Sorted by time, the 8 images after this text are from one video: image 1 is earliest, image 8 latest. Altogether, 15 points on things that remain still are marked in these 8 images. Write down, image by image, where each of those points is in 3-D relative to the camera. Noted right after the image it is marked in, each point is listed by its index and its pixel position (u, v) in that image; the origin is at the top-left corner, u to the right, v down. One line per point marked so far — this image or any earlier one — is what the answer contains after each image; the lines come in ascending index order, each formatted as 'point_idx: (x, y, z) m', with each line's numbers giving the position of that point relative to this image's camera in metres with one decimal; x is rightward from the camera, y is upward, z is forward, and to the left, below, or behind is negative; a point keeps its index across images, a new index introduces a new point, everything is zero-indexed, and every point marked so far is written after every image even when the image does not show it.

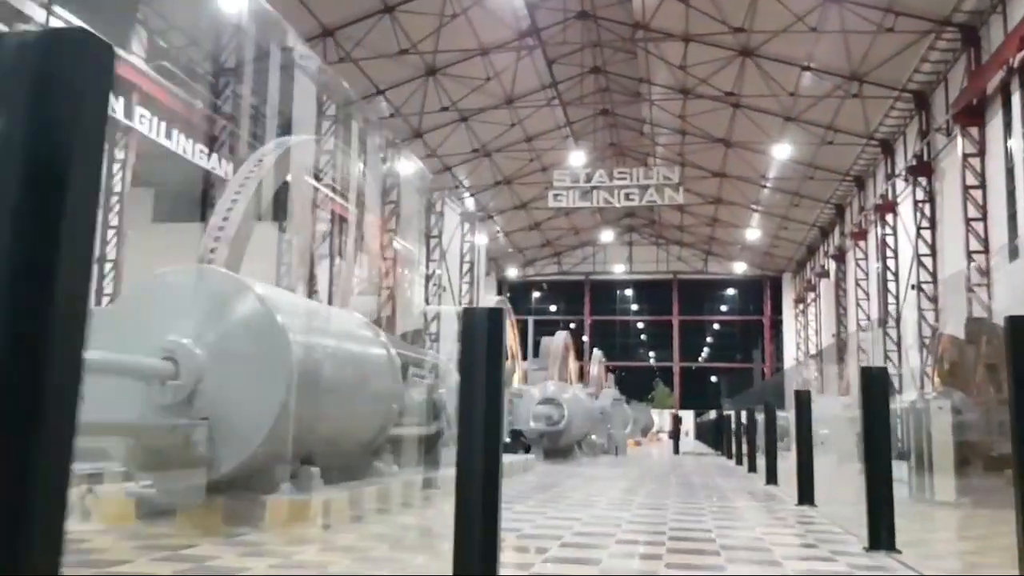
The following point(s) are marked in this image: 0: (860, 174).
0: (+7.1, +2.3, +18.7) m
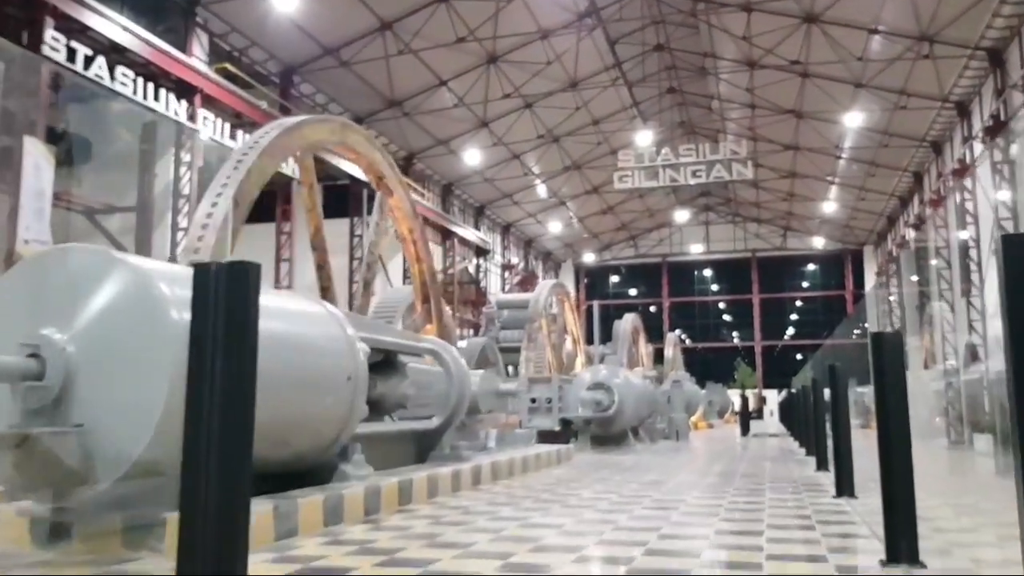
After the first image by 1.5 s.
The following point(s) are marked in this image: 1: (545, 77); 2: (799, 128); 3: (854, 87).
0: (+8.5, +2.9, +18.0) m
1: (+0.7, +4.2, +18.1) m
2: (+6.0, +3.4, +19.0) m
3: (+6.2, +3.6, +16.2) m
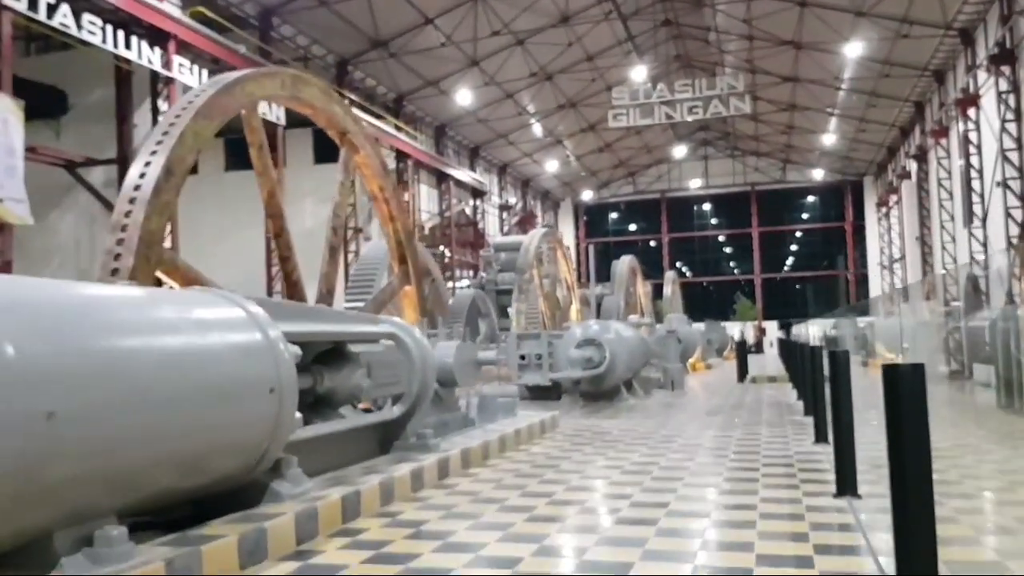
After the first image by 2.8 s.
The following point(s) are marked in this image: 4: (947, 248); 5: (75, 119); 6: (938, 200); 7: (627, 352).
0: (+8.3, +4.3, +17.6) m
1: (+0.5, +5.4, +17.6) m
2: (+5.9, +4.7, +18.6) m
3: (+6.0, +4.8, +15.8) m
4: (+8.8, +0.8, +18.3) m
5: (-7.2, +2.8, +14.7) m
6: (+8.7, +1.8, +18.5) m
7: (+1.0, -0.7, +8.6) m
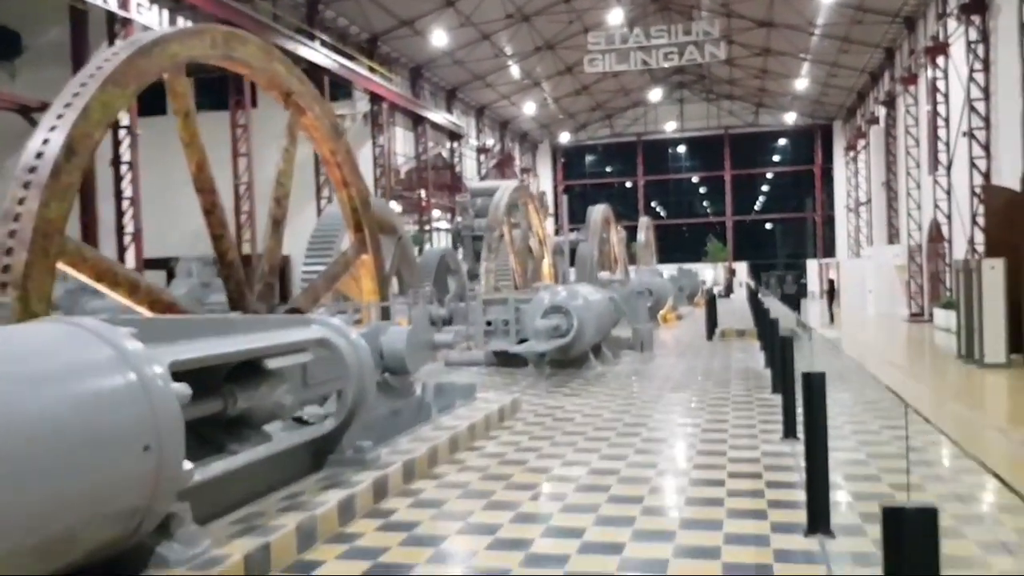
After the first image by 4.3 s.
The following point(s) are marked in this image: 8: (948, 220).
0: (+7.8, +5.3, +17.6) m
1: (0.0, +6.4, +17.4) m
2: (+5.3, +5.8, +18.5) m
3: (+5.6, +5.7, +15.7) m
4: (+8.3, +1.9, +18.6) m
5: (-7.6, +3.6, +14.5) m
6: (+8.2, +2.9, +18.7) m
7: (+0.8, -0.3, +8.8) m
8: (+7.6, +1.2, +15.6) m
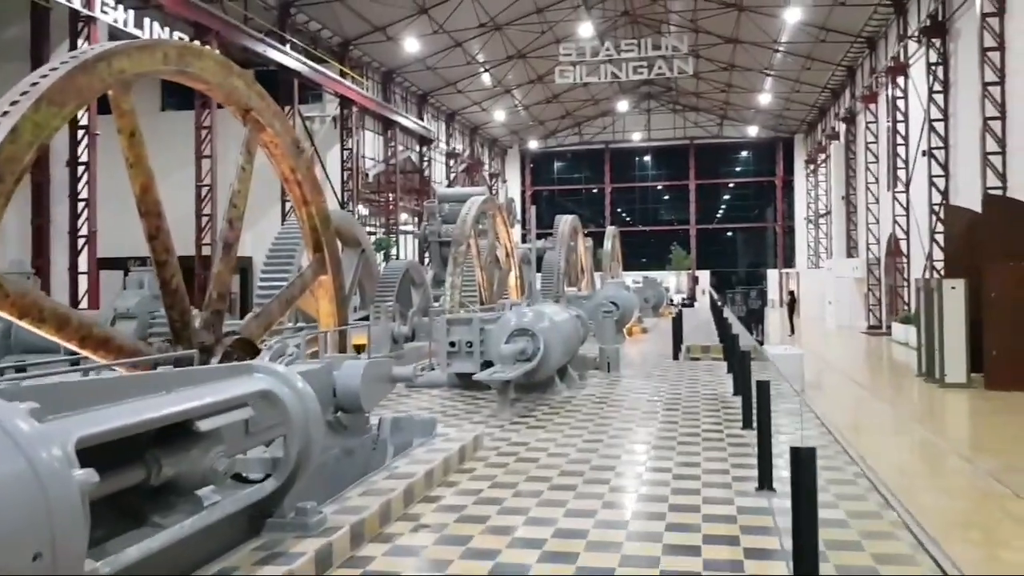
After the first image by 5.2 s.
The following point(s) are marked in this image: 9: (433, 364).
0: (+7.3, +5.1, +18.1) m
1: (-0.5, +6.2, +17.5) m
2: (+4.8, +5.6, +18.8) m
3: (+5.1, +5.4, +16.1) m
4: (+7.6, +1.7, +19.1) m
5: (-8.1, +3.5, +14.4) m
6: (+7.6, +2.7, +19.2) m
7: (+0.5, -0.5, +9.0) m
8: (+7.0, +0.9, +16.1) m
9: (-1.0, -0.9, +11.3) m
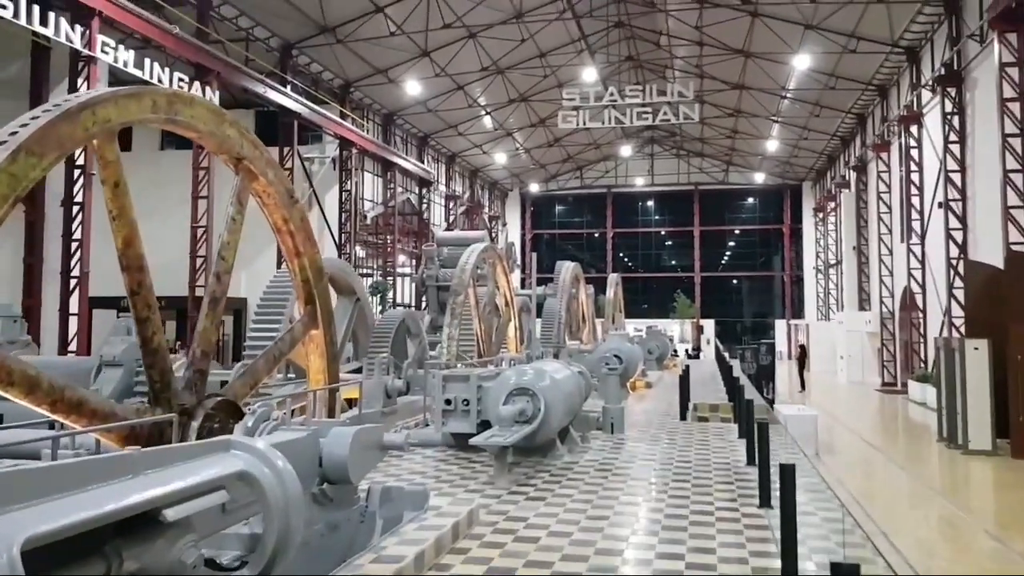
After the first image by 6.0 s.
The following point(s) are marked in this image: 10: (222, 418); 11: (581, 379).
0: (+7.3, +4.1, +17.8) m
1: (-0.5, +5.3, +17.3) m
2: (+4.8, +4.6, +18.6) m
3: (+5.1, +4.5, +15.9) m
4: (+7.6, +0.6, +18.7) m
5: (-8.0, +2.8, +14.0) m
6: (+7.6, +1.6, +18.8) m
7: (+0.5, -1.1, +8.5) m
8: (+7.0, 0.0, +15.7) m
9: (-1.0, -1.6, +10.7) m
10: (-2.0, -0.9, +6.3) m
11: (+0.7, -1.0, +9.6) m
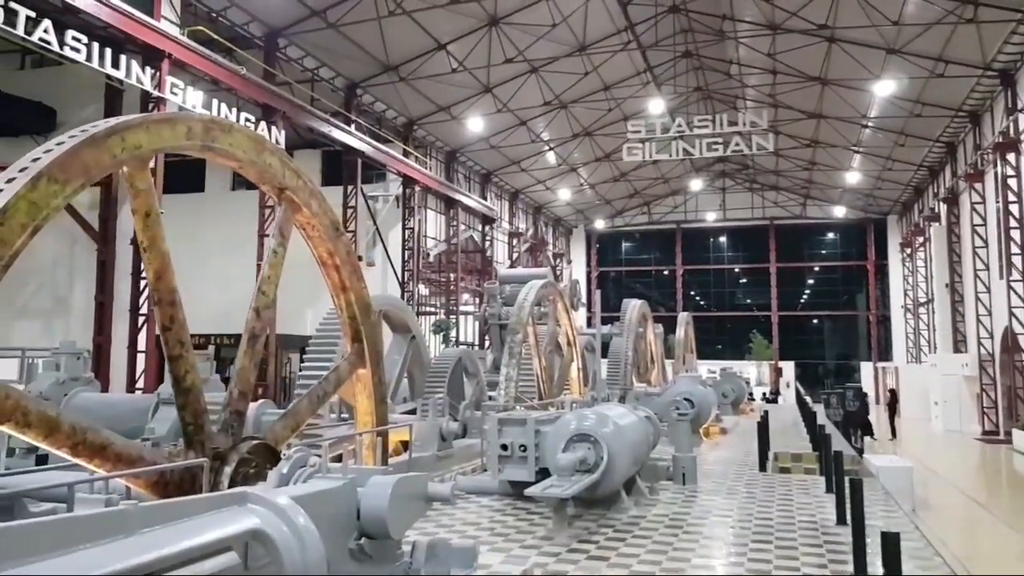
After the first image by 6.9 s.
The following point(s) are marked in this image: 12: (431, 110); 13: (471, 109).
0: (+8.5, +3.3, +16.7) m
1: (+0.7, +4.6, +16.9) m
2: (+6.1, +3.8, +17.7) m
3: (+6.2, +3.9, +15.0) m
4: (+8.9, -0.1, +17.4) m
5: (-7.1, +2.2, +14.0) m
6: (+8.9, +0.8, +17.6) m
7: (+1.0, -1.4, +7.8) m
8: (+8.1, -0.6, +14.4) m
9: (-0.3, -2.0, +10.0) m
10: (-1.7, -1.1, +5.7) m
11: (+1.3, -1.3, +8.8) m
12: (-1.8, +3.9, +19.6) m
13: (-0.9, +3.9, +19.7) m
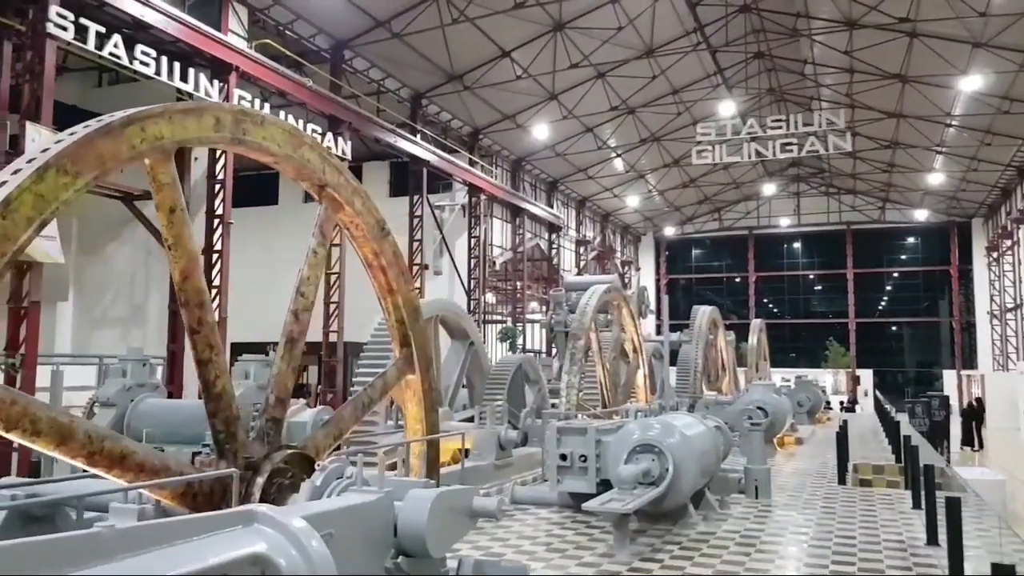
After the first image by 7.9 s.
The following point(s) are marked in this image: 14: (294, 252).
0: (+9.7, +3.3, +15.8) m
1: (+1.9, +4.5, +16.6) m
2: (+7.3, +3.7, +17.0) m
3: (+7.2, +3.8, +14.2) m
4: (+10.1, -0.2, +16.4) m
5: (-6.1, +2.1, +14.3) m
6: (+10.1, +0.7, +16.6) m
7: (+1.5, -1.4, +7.4) m
8: (+9.1, -0.7, +13.5) m
9: (+0.4, -2.0, +9.8) m
10: (-1.3, -1.1, +5.6) m
11: (+1.9, -1.4, +8.4) m
12: (-0.4, +3.7, +19.5) m
13: (+0.5, +3.7, +19.5) m
14: (-4.8, +0.8, +19.9) m
